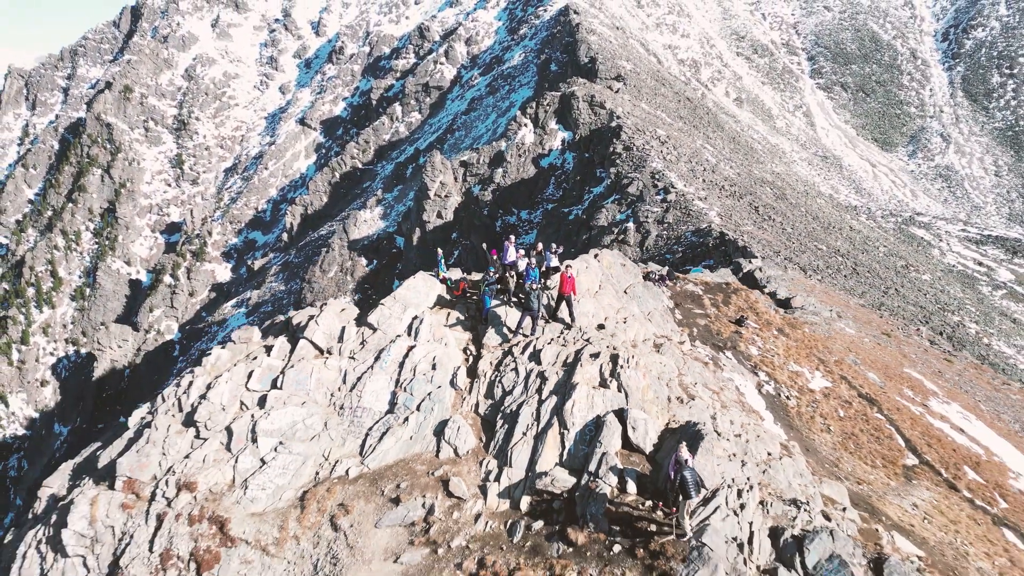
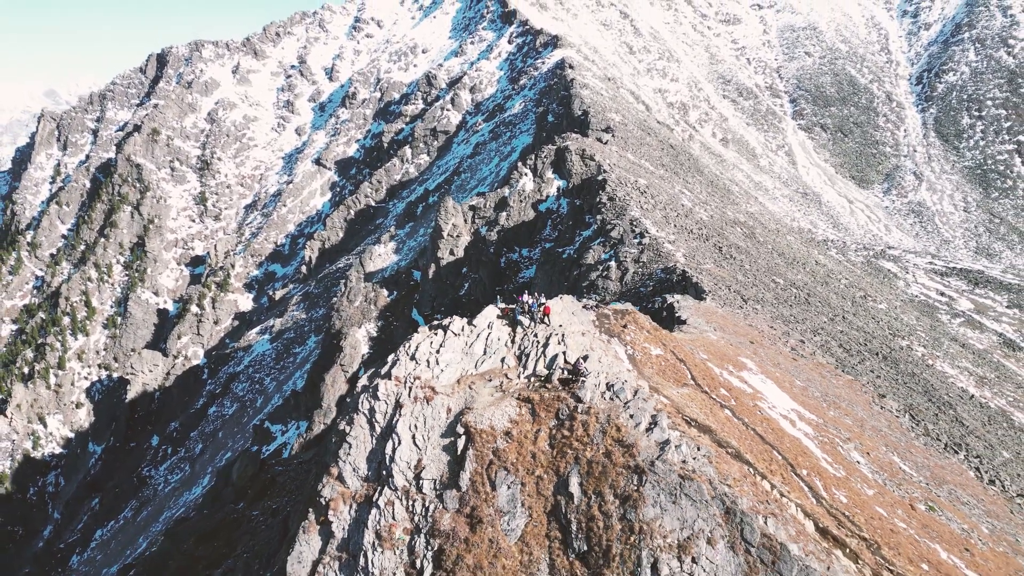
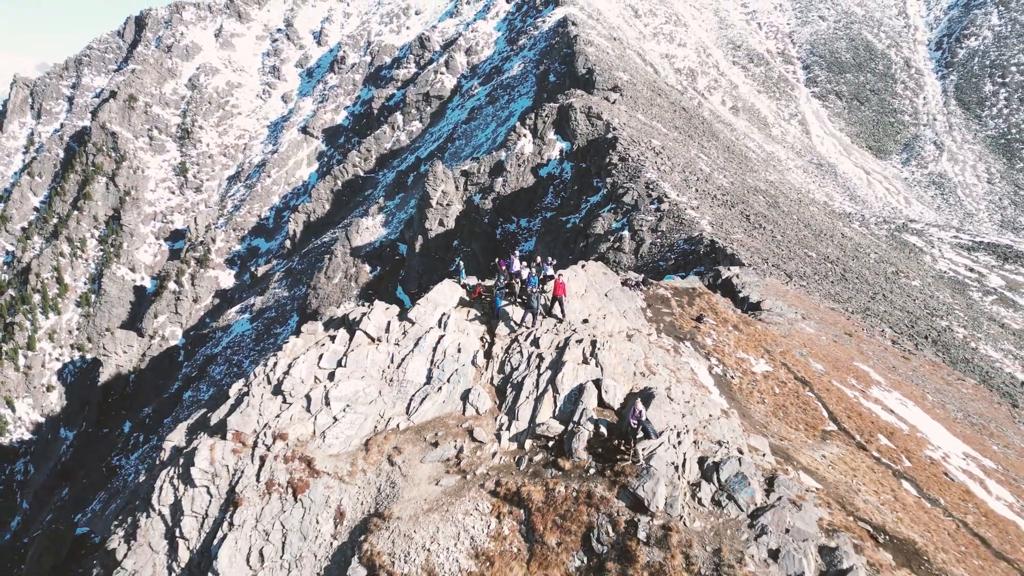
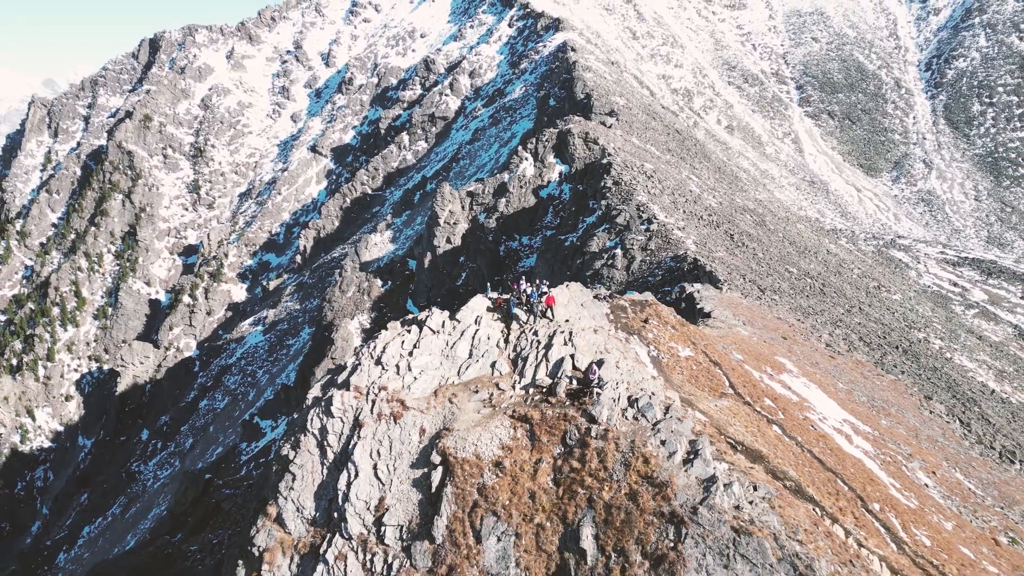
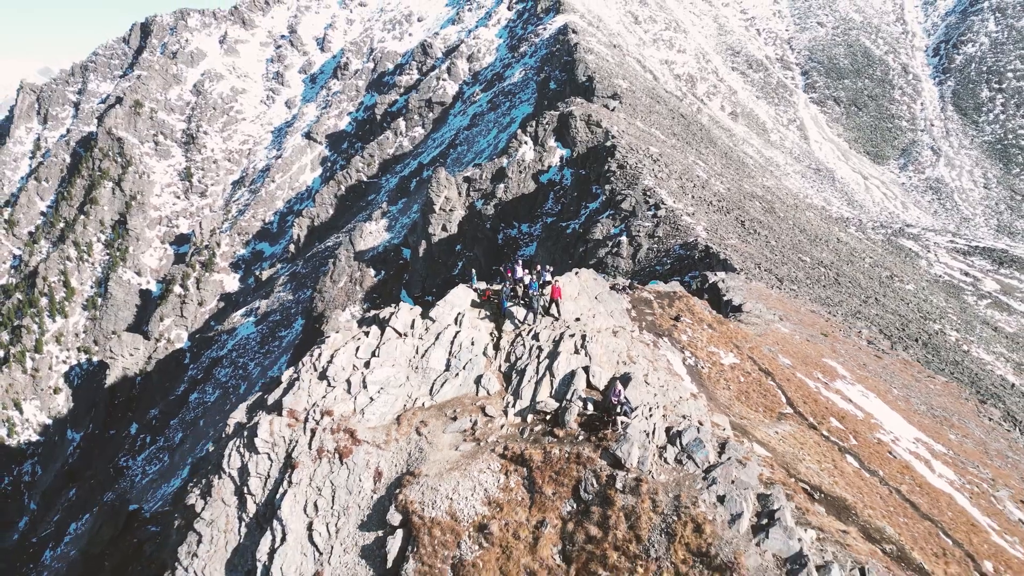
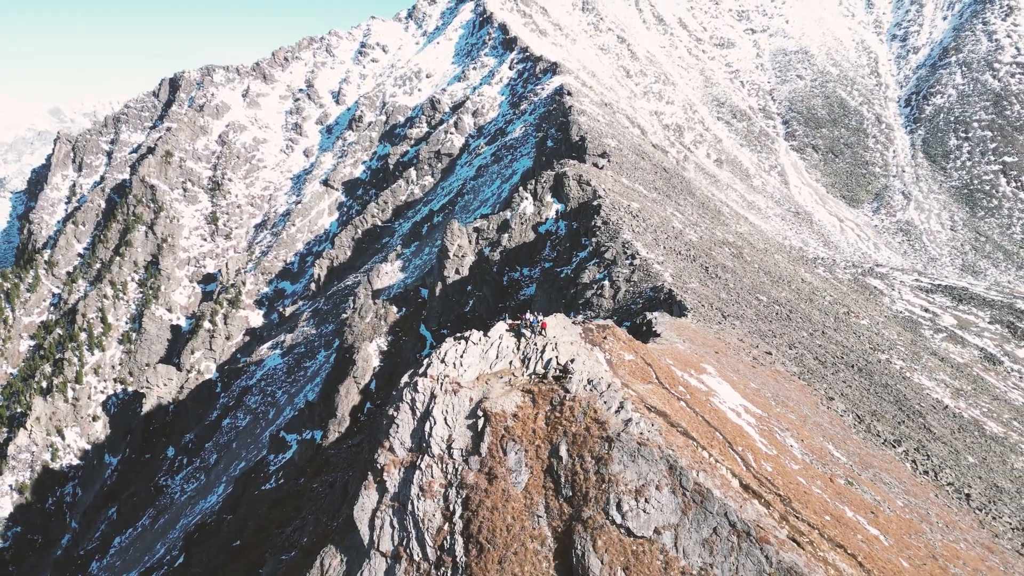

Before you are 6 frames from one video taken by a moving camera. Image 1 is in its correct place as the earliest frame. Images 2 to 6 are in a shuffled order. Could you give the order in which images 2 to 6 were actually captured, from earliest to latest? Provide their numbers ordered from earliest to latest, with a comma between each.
3, 5, 4, 2, 6
